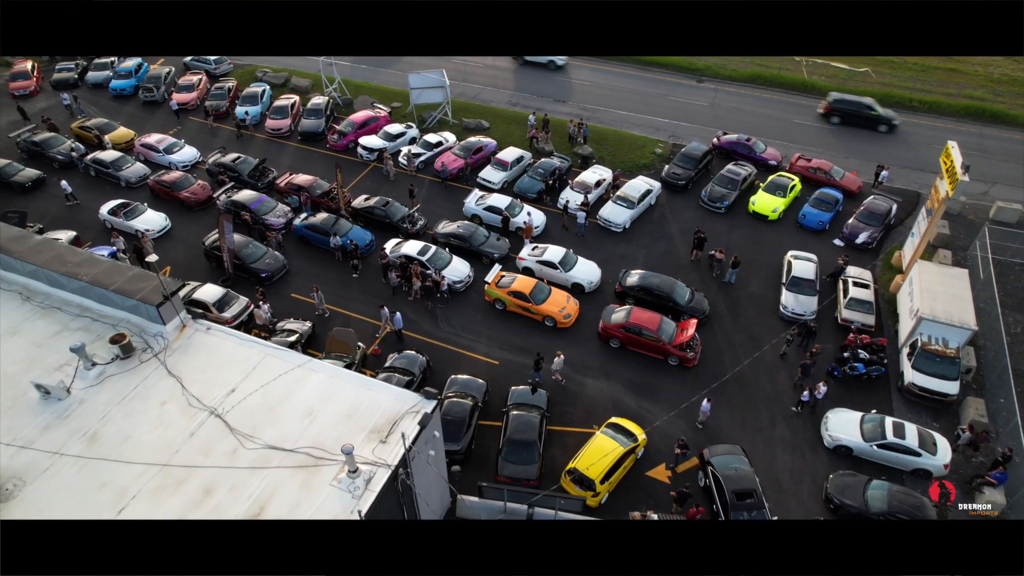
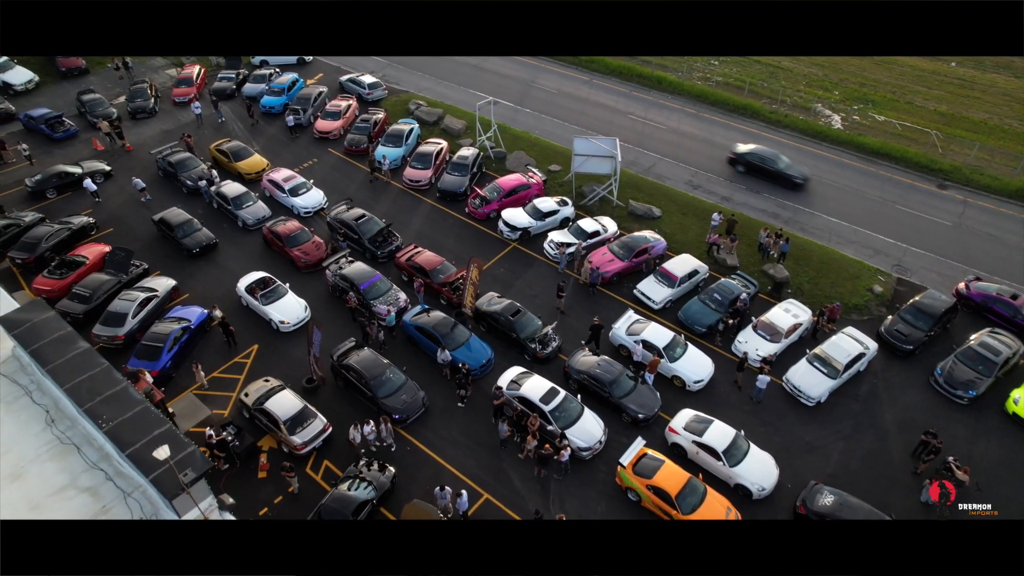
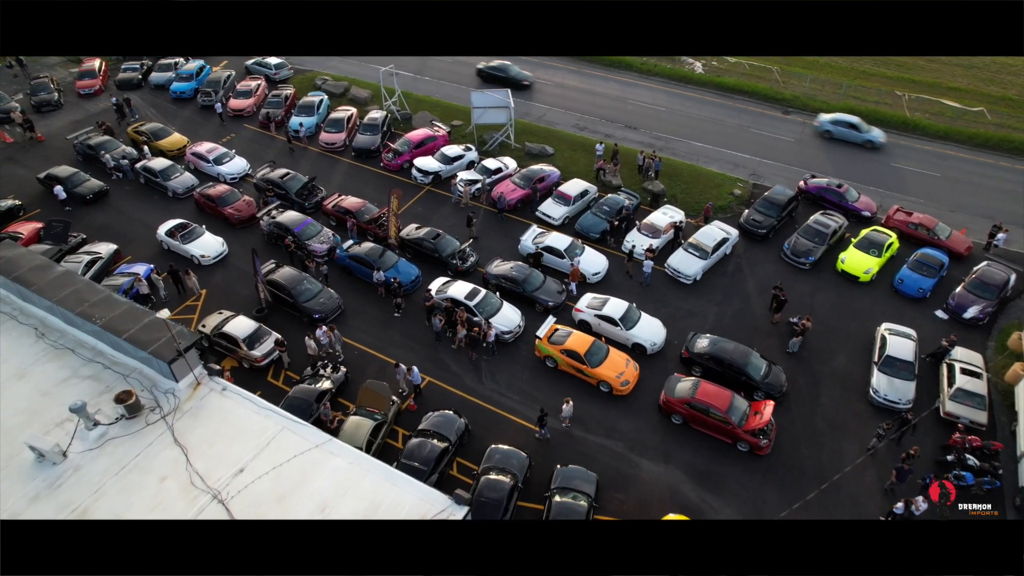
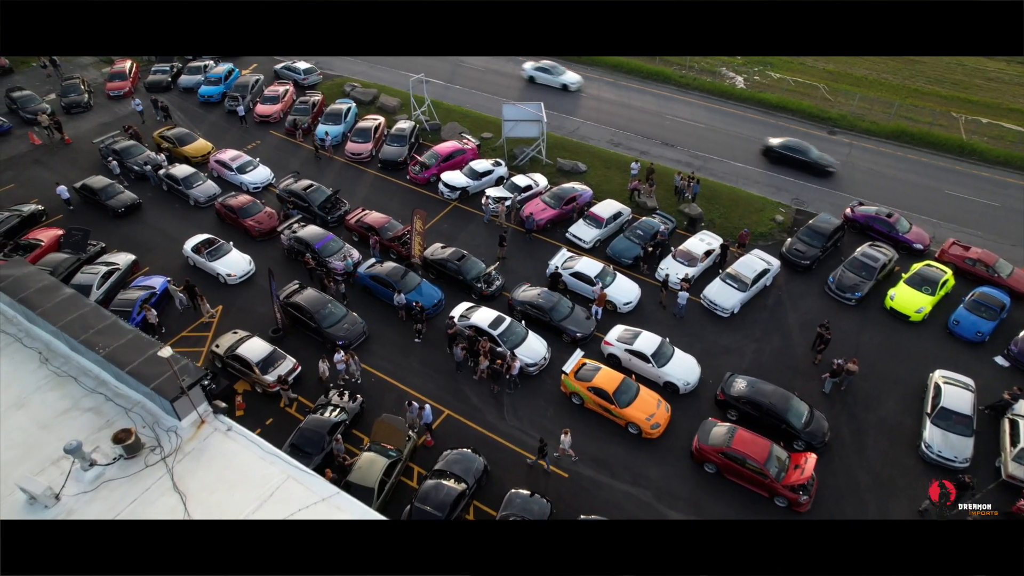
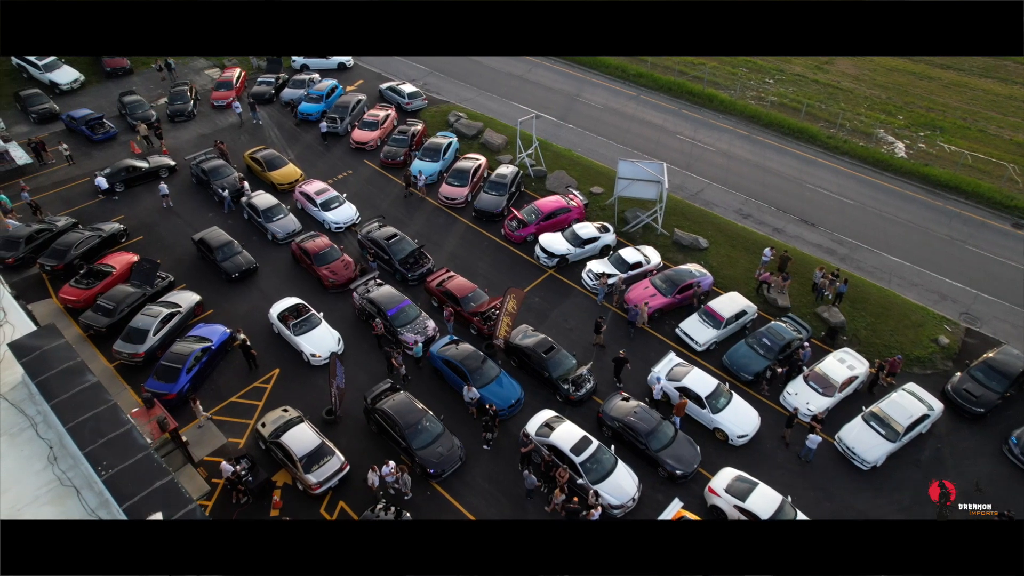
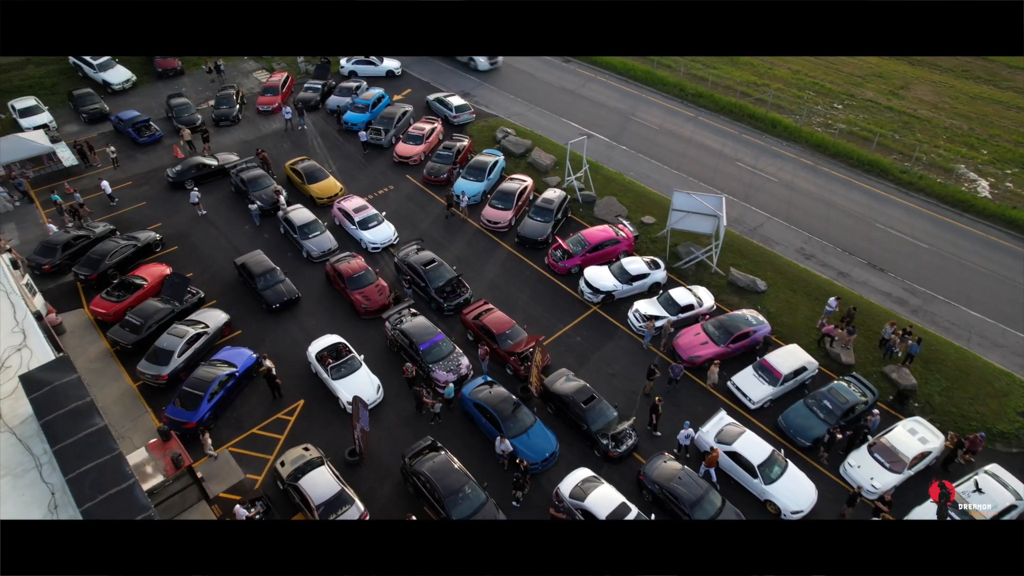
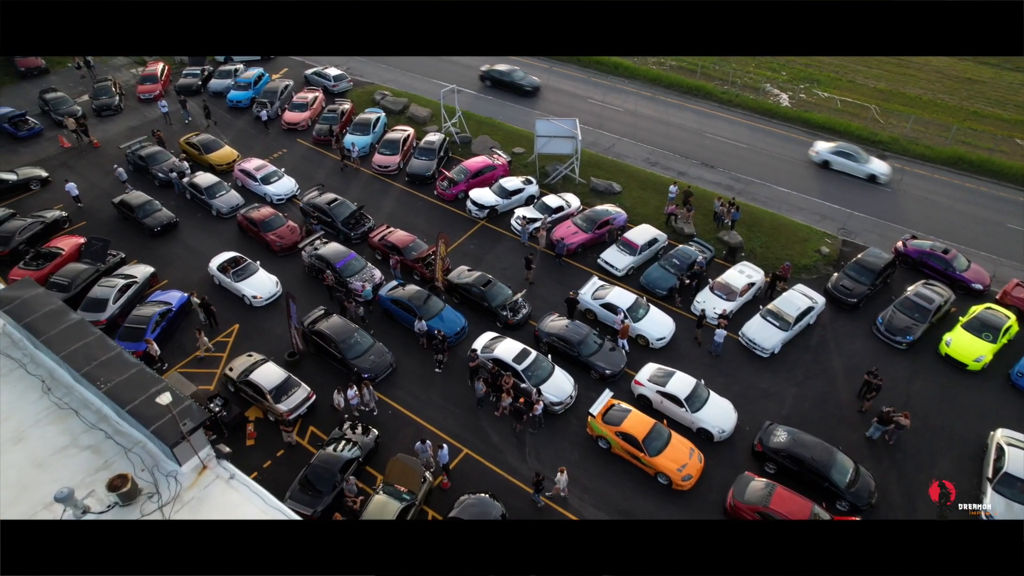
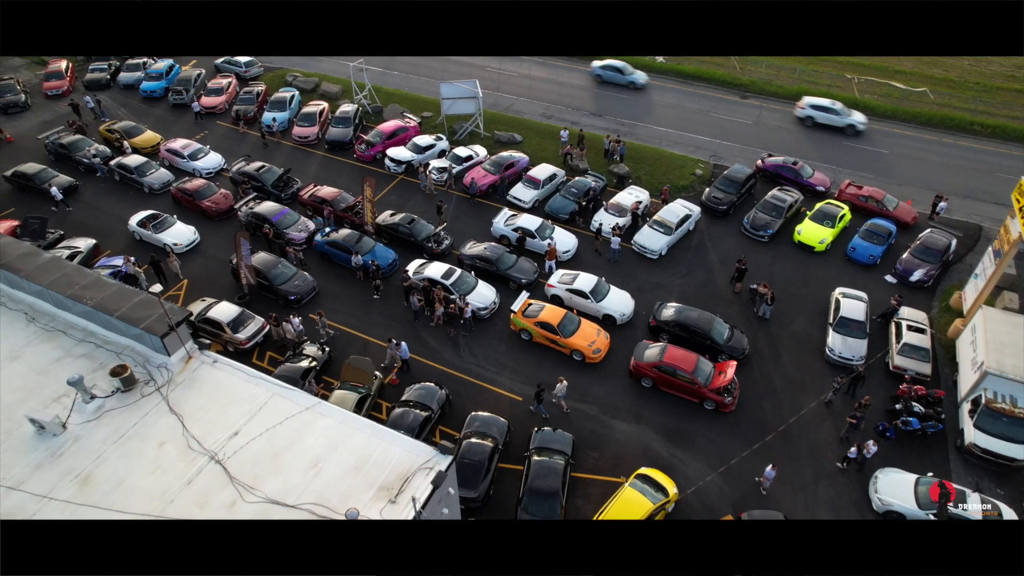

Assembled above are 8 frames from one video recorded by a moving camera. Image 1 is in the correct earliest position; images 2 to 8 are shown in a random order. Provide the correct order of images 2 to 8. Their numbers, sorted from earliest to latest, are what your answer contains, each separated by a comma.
8, 3, 4, 7, 2, 5, 6
